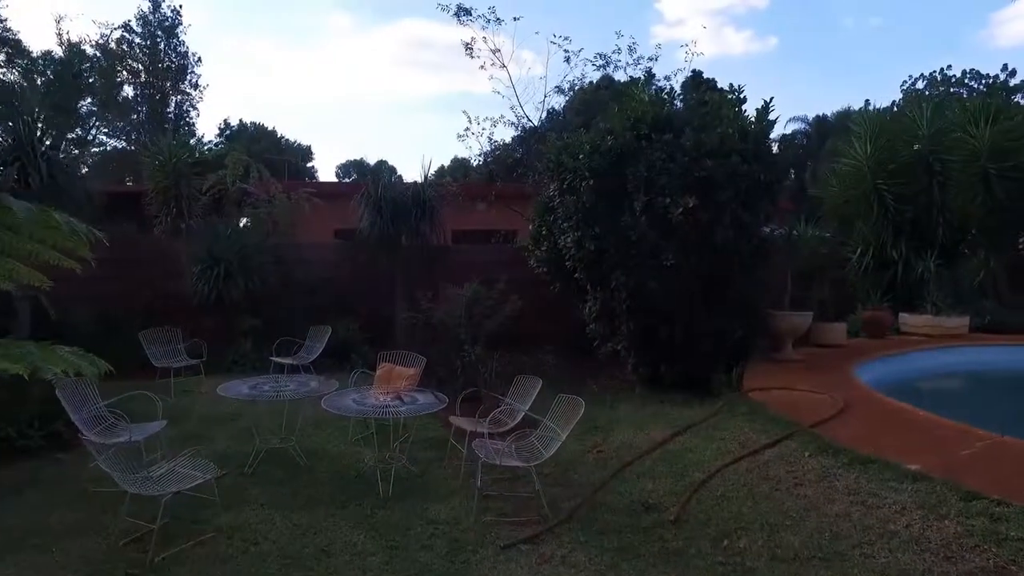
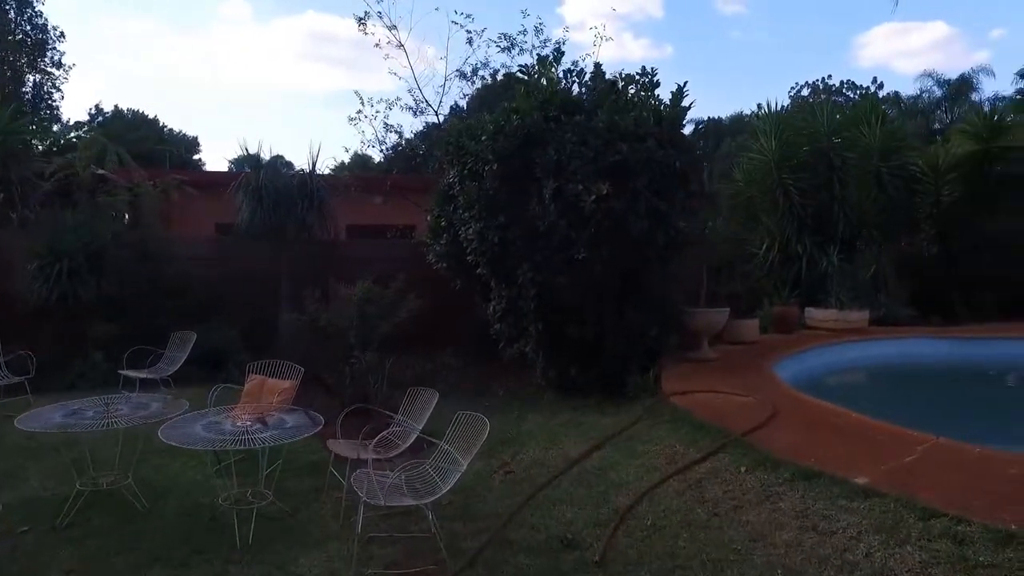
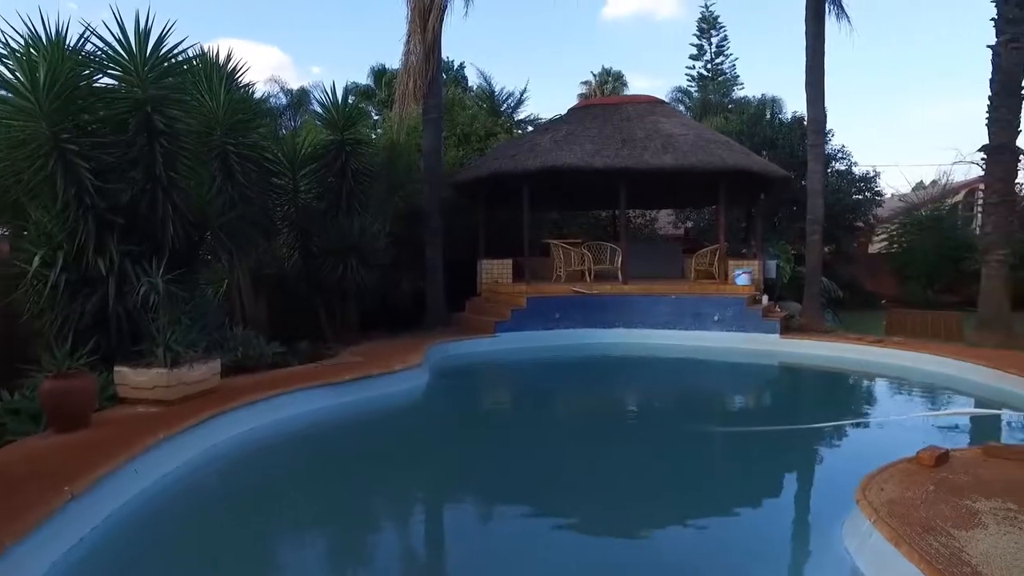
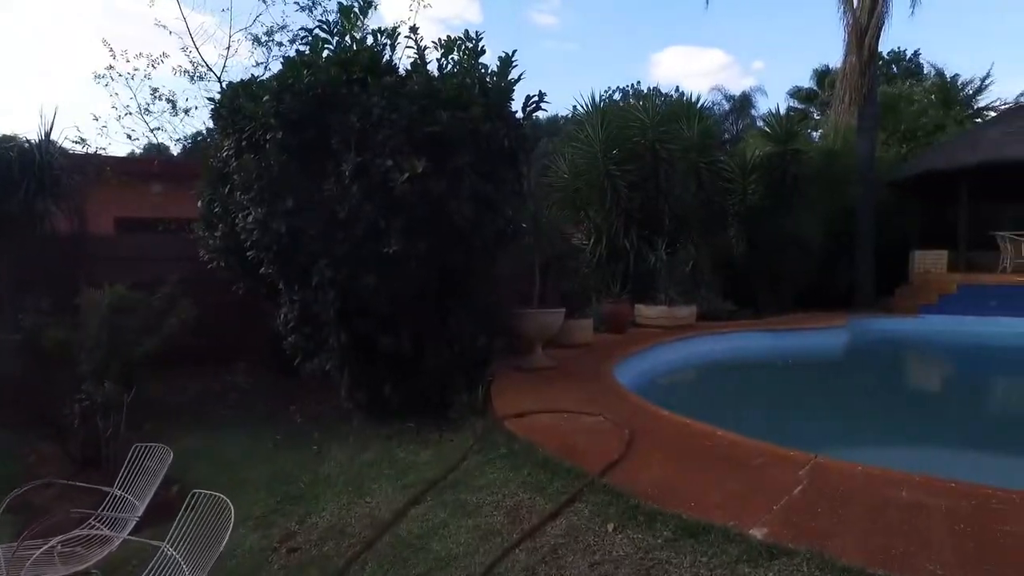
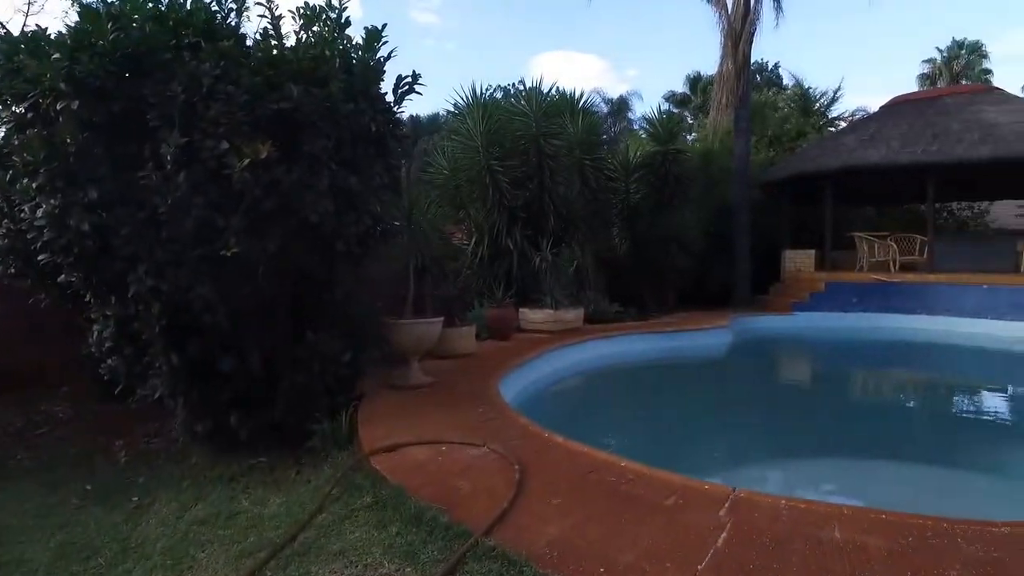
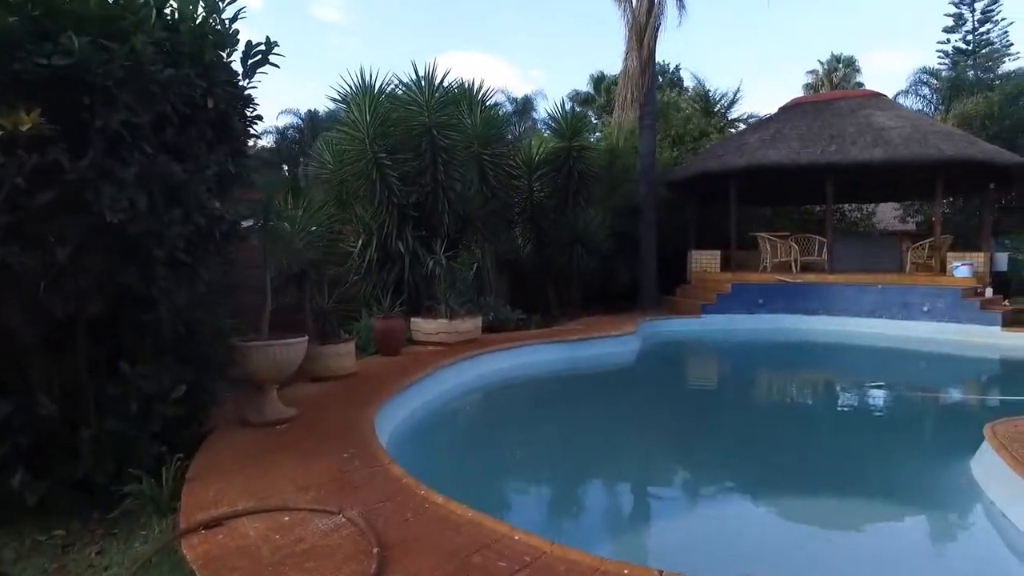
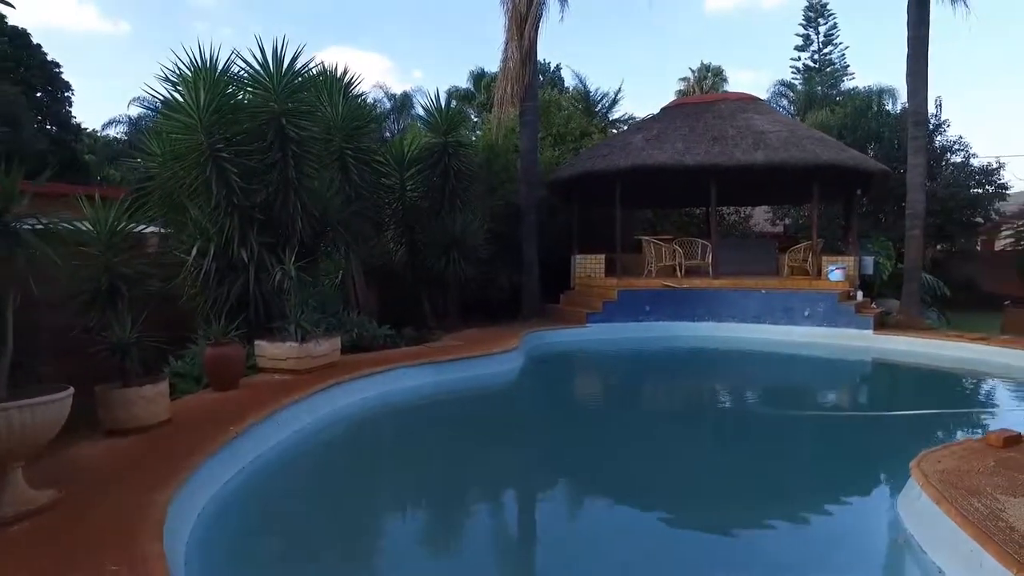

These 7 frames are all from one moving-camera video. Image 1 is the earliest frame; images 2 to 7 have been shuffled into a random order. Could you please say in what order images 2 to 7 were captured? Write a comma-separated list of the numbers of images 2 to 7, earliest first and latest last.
2, 4, 5, 6, 7, 3
